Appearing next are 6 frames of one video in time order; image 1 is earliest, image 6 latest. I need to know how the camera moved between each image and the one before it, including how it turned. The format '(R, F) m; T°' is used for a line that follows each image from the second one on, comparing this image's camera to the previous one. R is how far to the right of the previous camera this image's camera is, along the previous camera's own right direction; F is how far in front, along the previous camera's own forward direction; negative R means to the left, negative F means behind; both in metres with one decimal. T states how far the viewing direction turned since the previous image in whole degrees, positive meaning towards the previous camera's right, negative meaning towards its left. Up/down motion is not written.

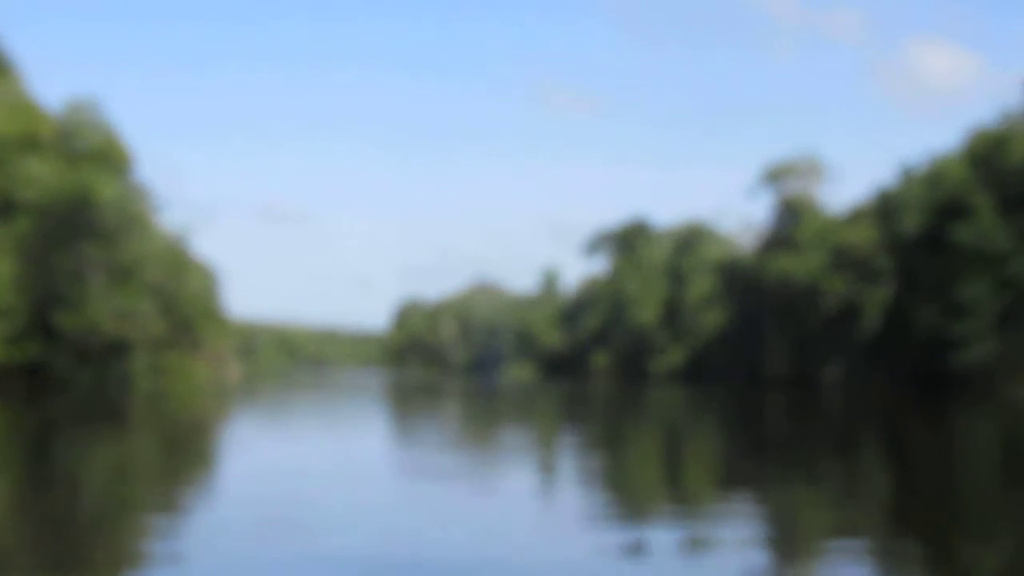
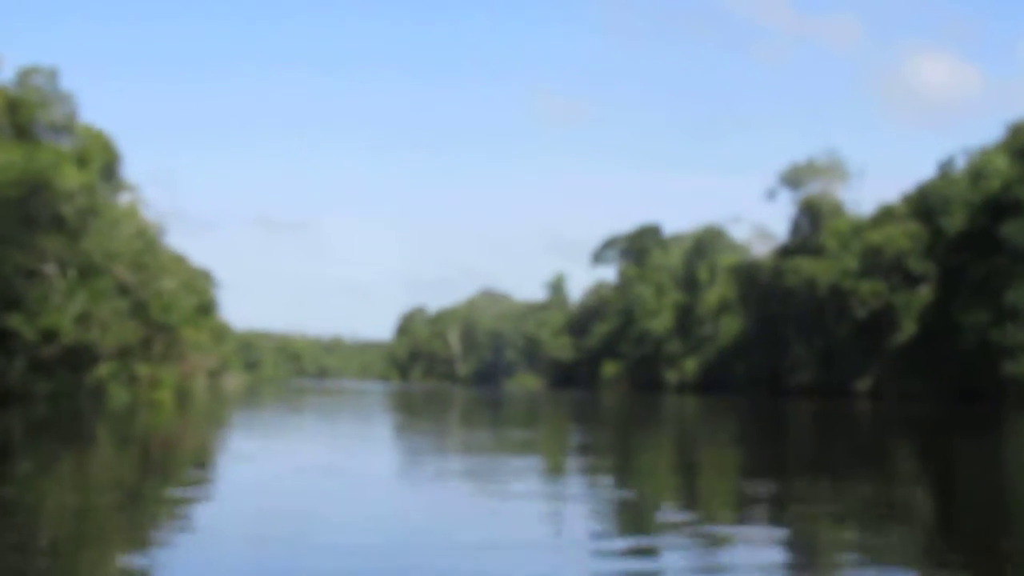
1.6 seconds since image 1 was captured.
(-0.1, +2.0) m; 0°
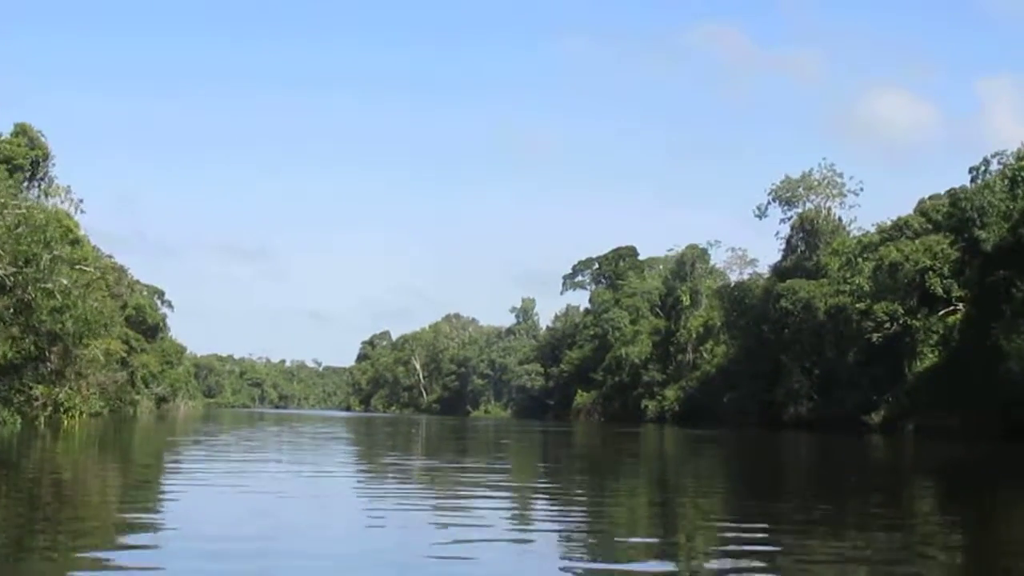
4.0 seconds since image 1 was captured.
(-0.3, +3.3) m; +2°
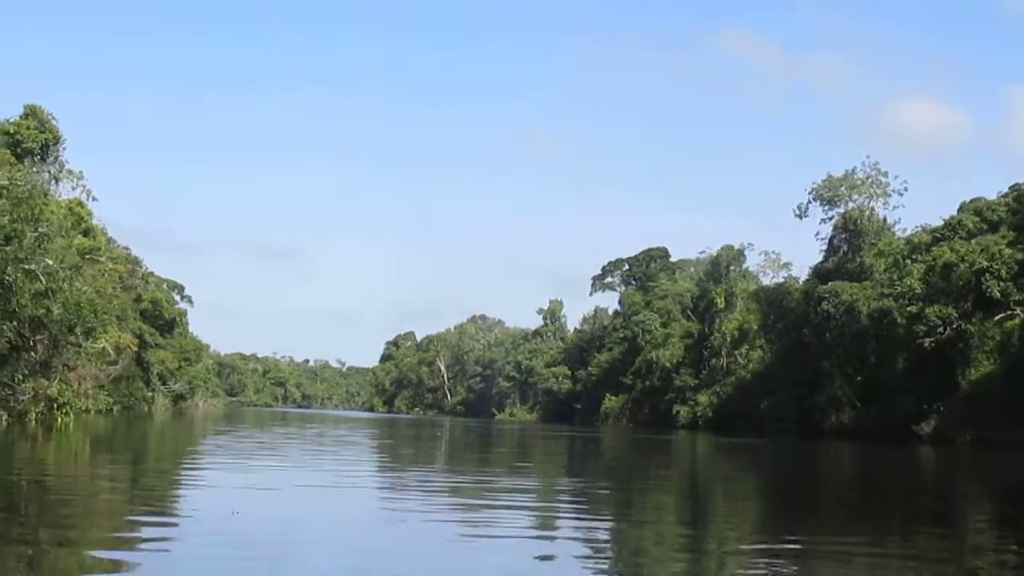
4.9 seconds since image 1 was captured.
(-0.1, +1.4) m; -1°
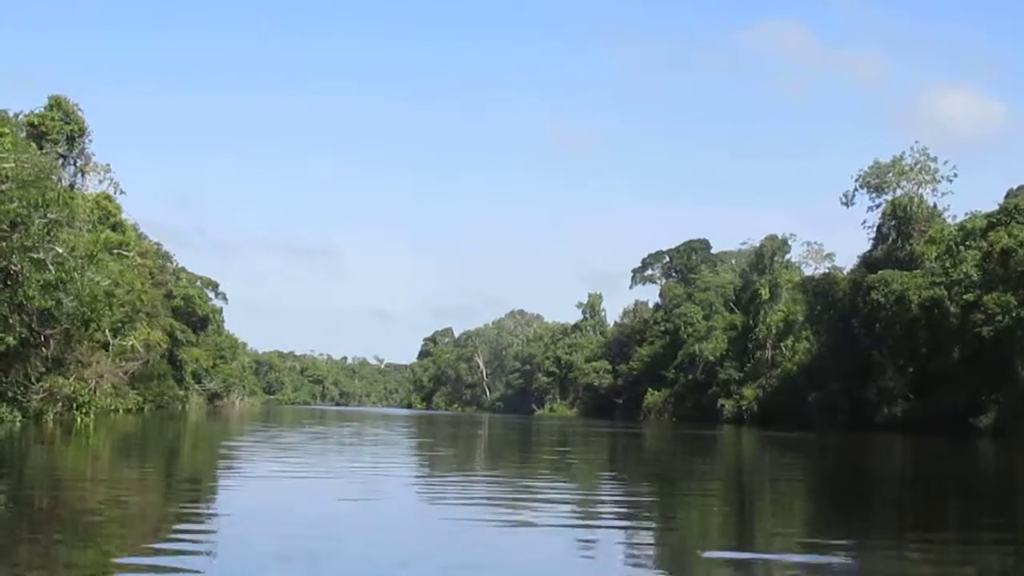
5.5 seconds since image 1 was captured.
(-0.1, +0.9) m; -2°
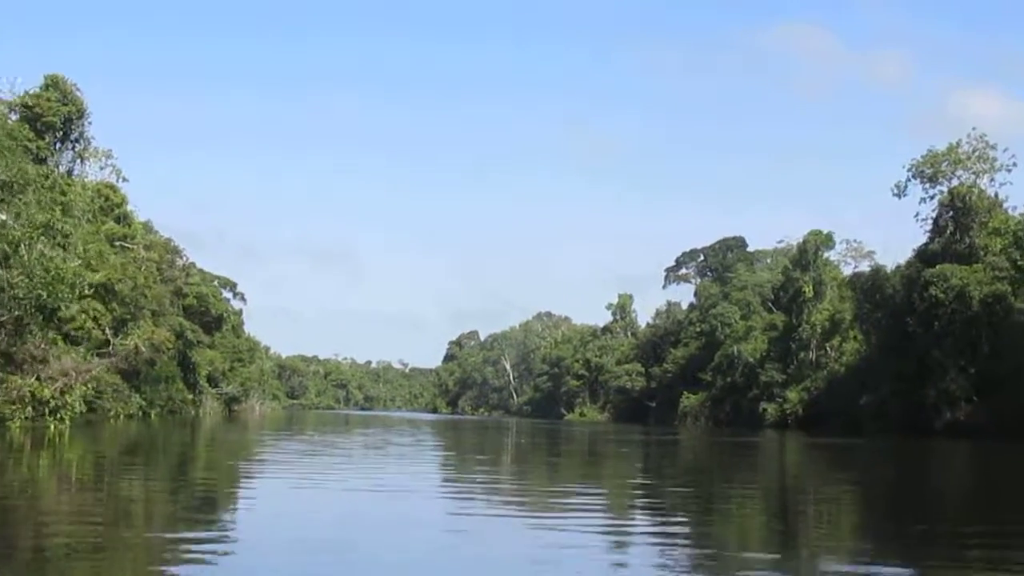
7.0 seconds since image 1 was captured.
(-0.2, +2.1) m; -1°
